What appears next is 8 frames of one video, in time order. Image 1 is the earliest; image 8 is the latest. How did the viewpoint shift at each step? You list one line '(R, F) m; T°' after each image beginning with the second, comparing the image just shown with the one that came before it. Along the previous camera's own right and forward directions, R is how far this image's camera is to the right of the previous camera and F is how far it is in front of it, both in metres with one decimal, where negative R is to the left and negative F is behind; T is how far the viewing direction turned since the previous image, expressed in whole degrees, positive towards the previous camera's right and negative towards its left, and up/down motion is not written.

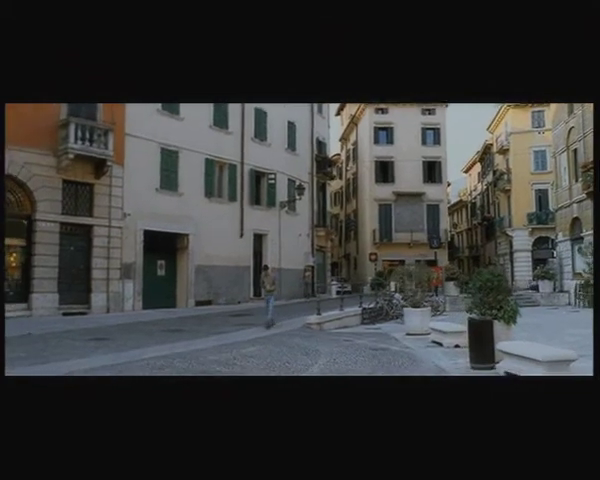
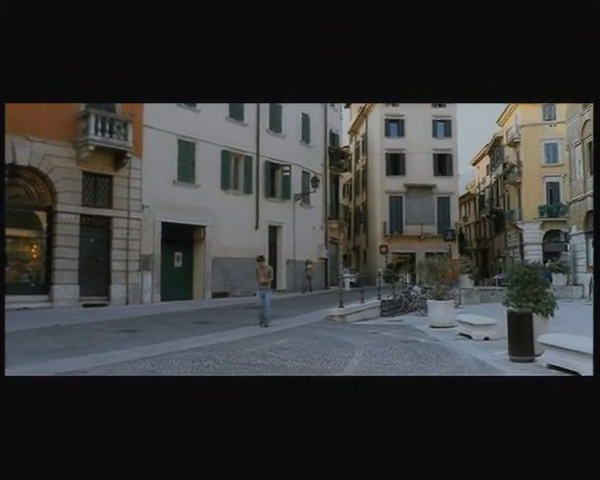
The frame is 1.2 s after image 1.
(-0.5, 0.0) m; 0°
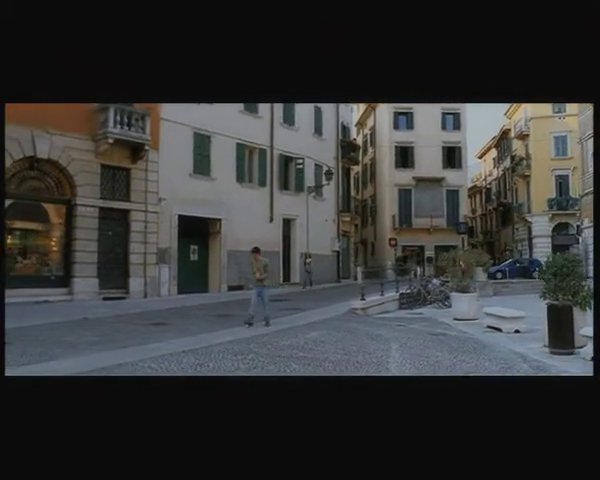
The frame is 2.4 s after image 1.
(-0.5, 0.0) m; 0°
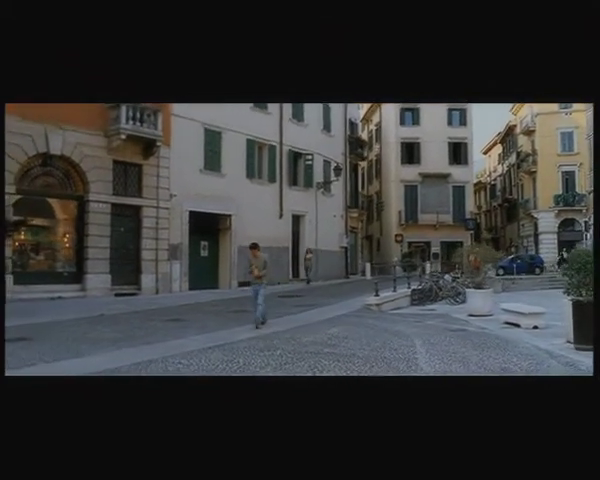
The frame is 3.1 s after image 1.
(-0.3, 0.0) m; 0°
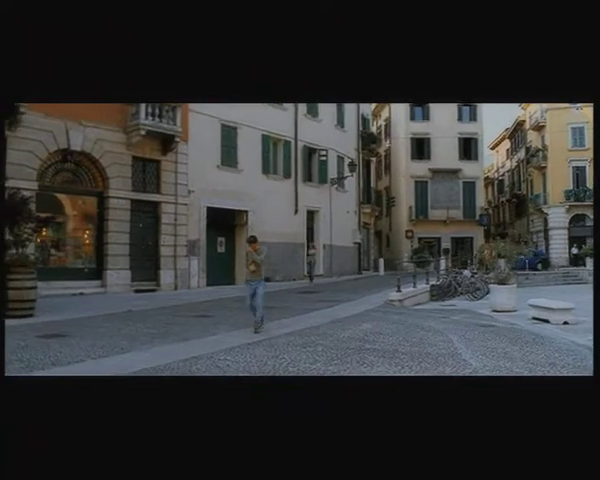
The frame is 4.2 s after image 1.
(-0.5, 0.0) m; 0°
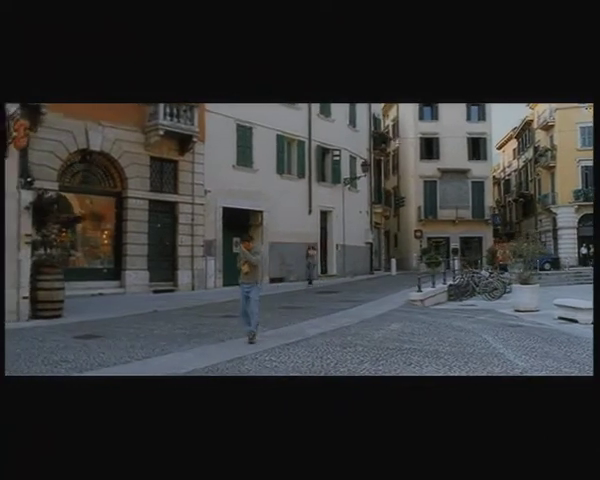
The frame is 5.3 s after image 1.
(-0.5, 0.0) m; 0°
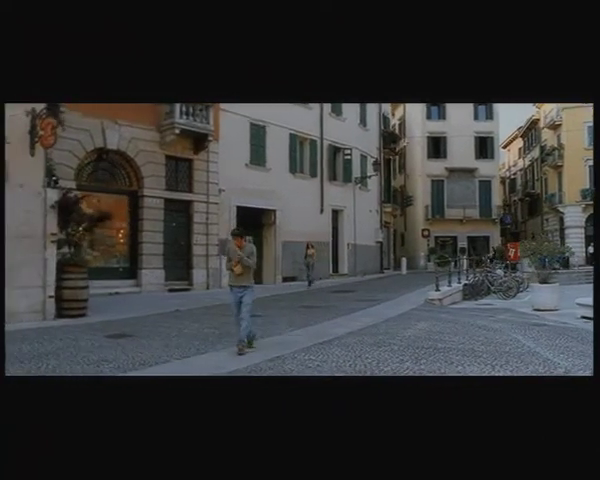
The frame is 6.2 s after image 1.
(-0.4, 0.0) m; 0°
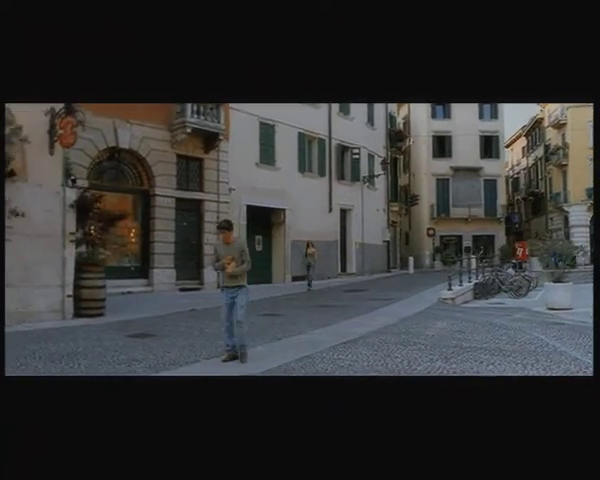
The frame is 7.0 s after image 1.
(-0.3, 0.0) m; 0°
